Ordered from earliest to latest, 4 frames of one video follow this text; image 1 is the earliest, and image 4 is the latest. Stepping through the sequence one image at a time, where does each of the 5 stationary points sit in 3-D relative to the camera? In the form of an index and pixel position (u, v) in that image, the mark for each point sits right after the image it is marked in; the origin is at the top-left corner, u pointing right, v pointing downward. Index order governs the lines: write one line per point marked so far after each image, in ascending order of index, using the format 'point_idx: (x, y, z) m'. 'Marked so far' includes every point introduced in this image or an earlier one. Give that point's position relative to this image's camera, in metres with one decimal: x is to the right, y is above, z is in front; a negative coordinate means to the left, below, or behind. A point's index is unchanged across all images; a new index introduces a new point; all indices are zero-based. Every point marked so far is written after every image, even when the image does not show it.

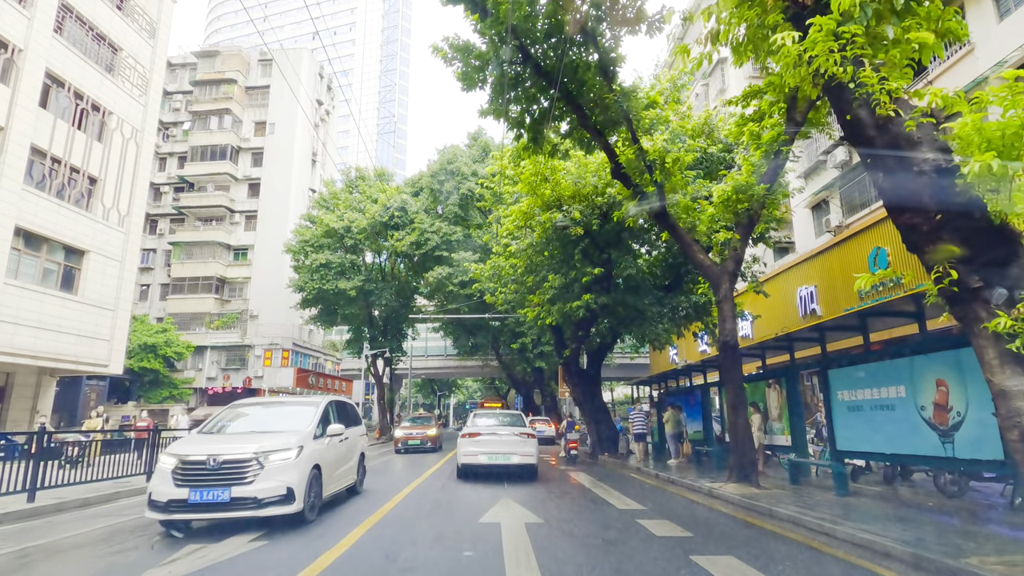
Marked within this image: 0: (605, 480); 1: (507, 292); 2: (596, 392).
0: (+2.4, -4.9, +14.4) m
1: (-0.2, -0.1, +19.3) m
2: (+2.8, -3.4, +18.4) m
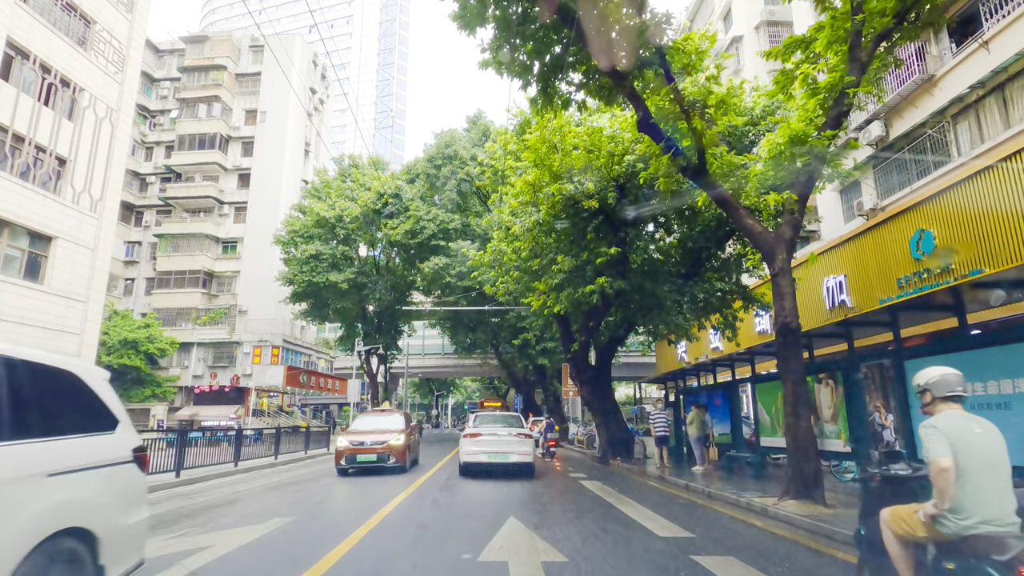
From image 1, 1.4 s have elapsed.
0: (+2.5, -4.5, +12.8) m
1: (-0.1, +0.2, +17.7) m
2: (+2.8, -3.0, +16.8) m
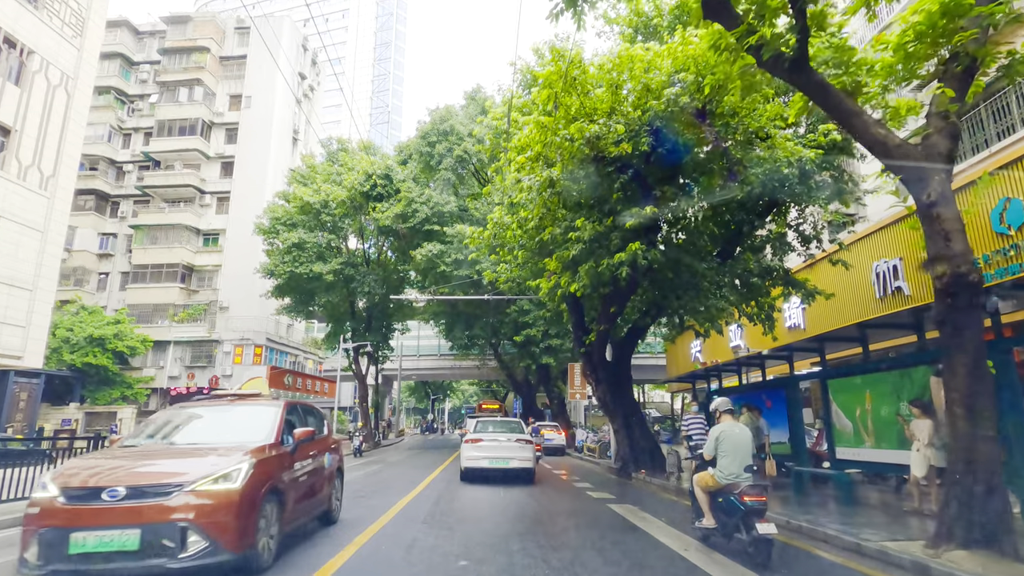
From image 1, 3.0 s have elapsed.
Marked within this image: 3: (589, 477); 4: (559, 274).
0: (+2.6, -4.0, +10.3) m
1: (0.0, +0.7, +15.3) m
2: (+2.9, -2.6, +14.3) m
3: (+2.4, -5.8, +17.0) m
4: (+1.0, +0.3, +11.9) m
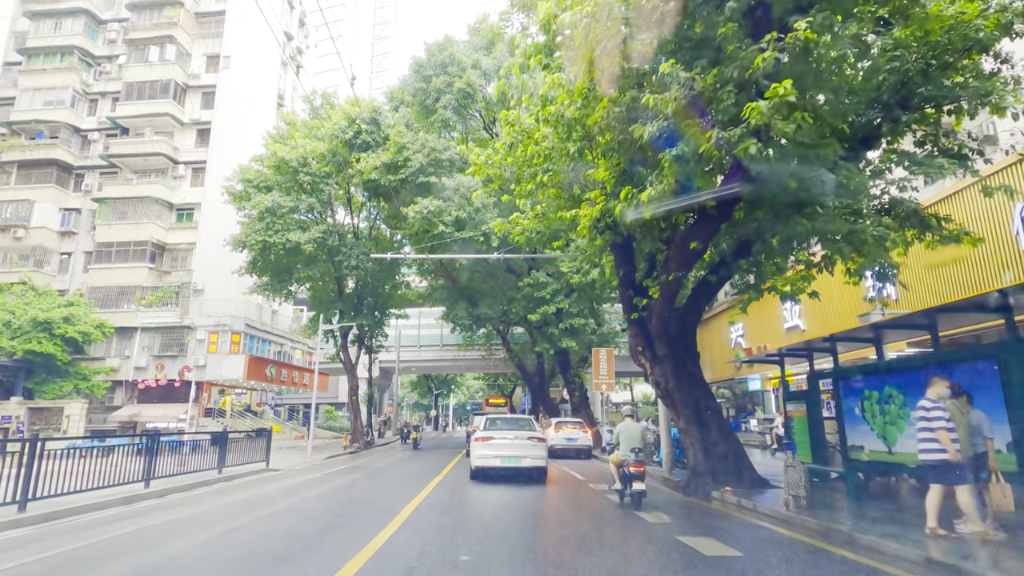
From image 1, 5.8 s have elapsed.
0: (+3.0, -3.0, +6.3) m
1: (+0.4, +1.7, +11.2) m
2: (+3.4, -1.5, +10.3) m
3: (+2.8, -4.7, +13.0) m
4: (+1.4, +1.3, +7.8) m
